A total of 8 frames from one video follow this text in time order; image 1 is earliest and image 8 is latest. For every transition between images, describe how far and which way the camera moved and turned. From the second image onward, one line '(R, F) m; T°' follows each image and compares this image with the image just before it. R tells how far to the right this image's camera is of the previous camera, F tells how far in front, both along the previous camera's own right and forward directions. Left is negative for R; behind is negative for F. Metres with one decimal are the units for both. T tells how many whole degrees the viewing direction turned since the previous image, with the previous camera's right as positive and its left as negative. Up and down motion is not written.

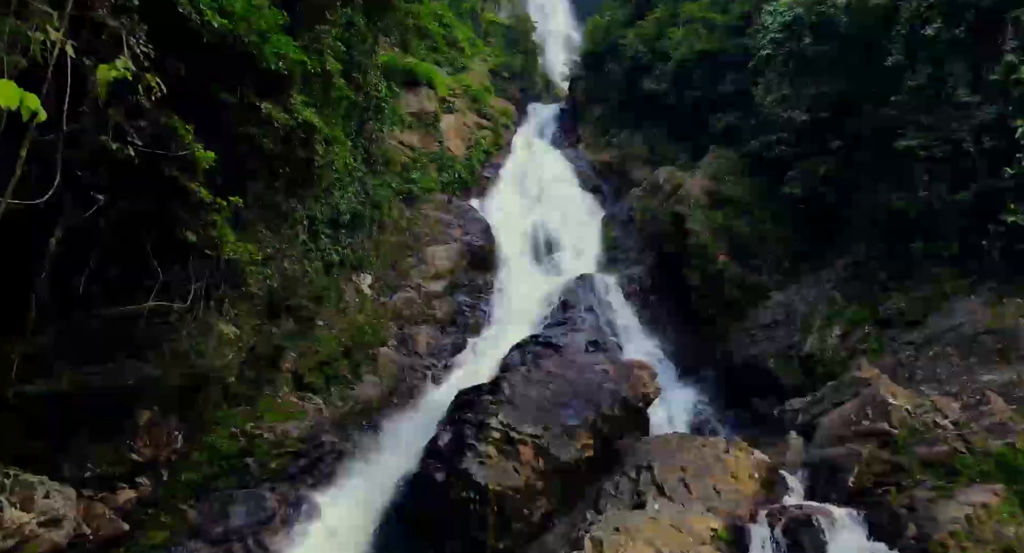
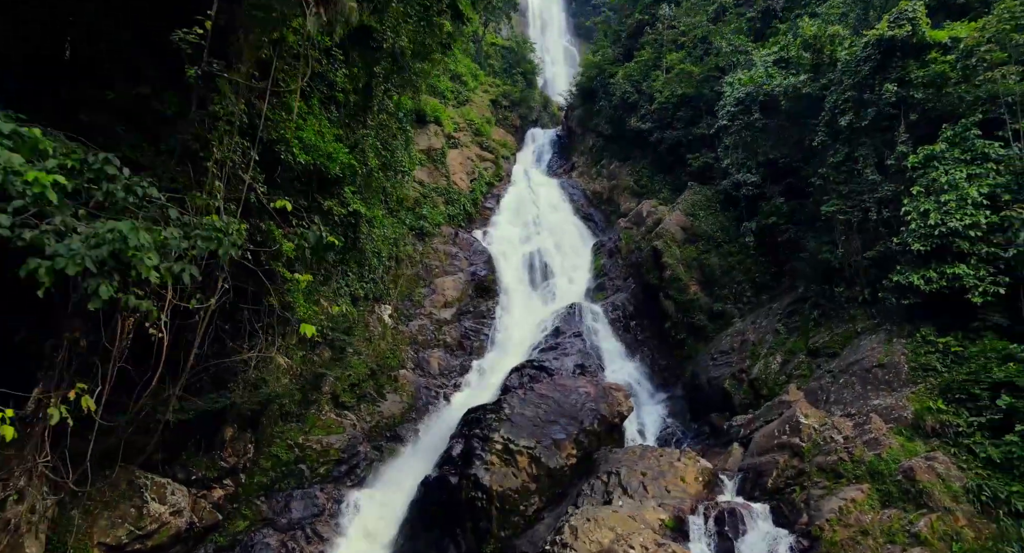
(0.0, -2.0) m; 0°
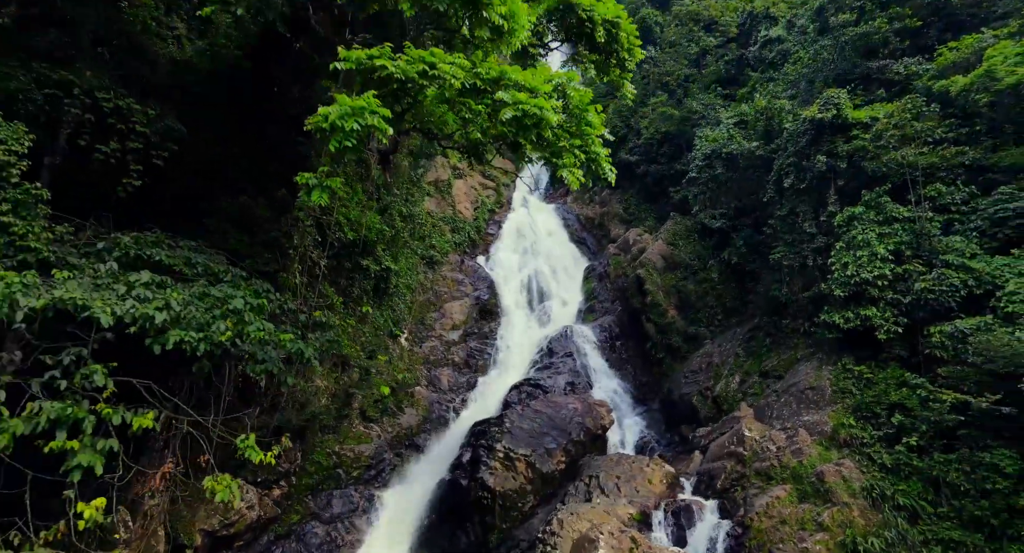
(0.0, -2.1) m; 0°
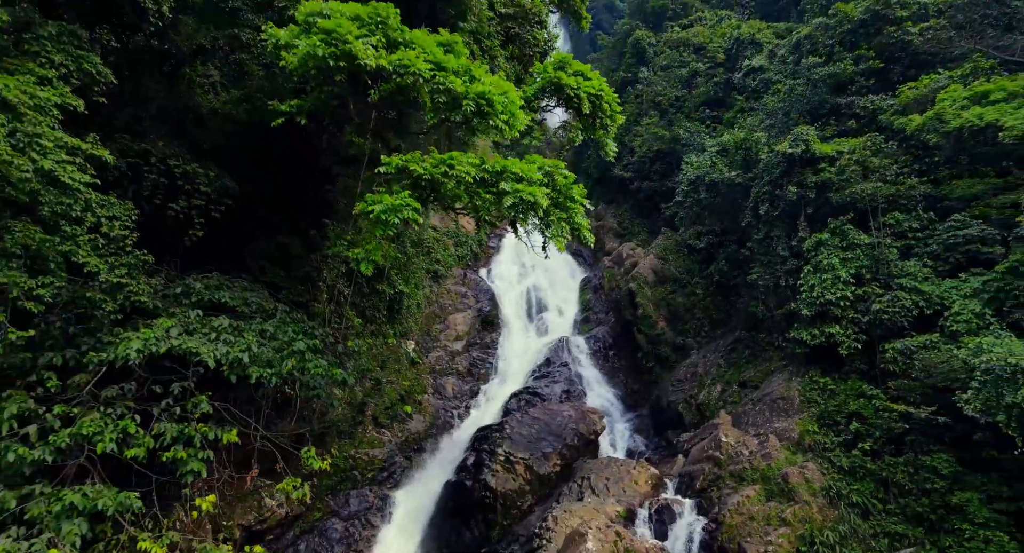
(0.0, -1.2) m; 0°
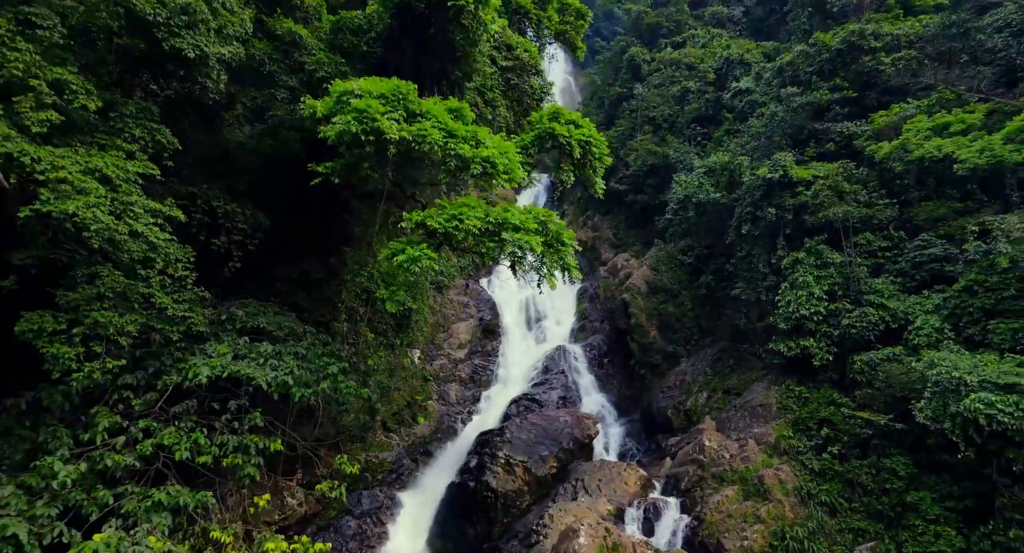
(0.0, -1.0) m; 0°
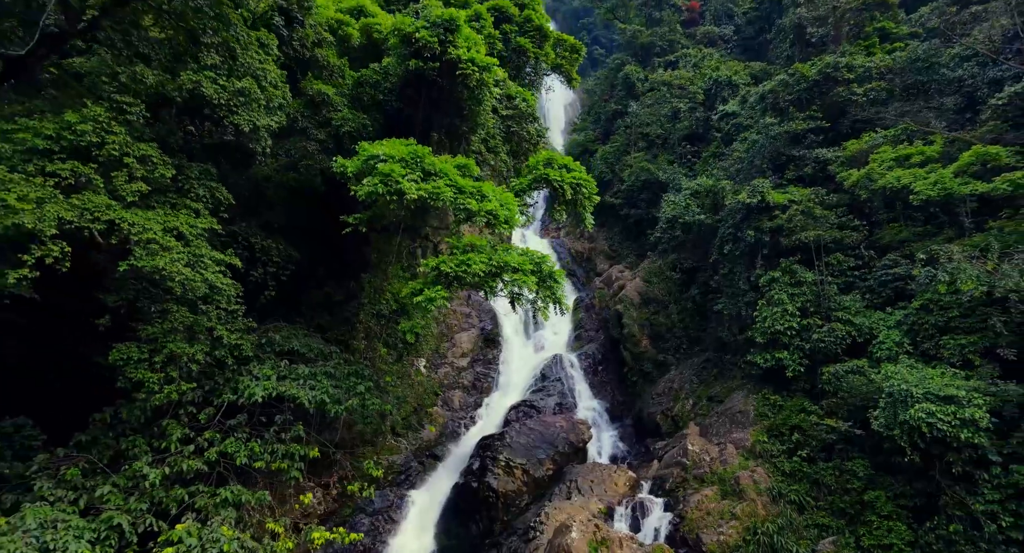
(0.0, -1.2) m; 0°
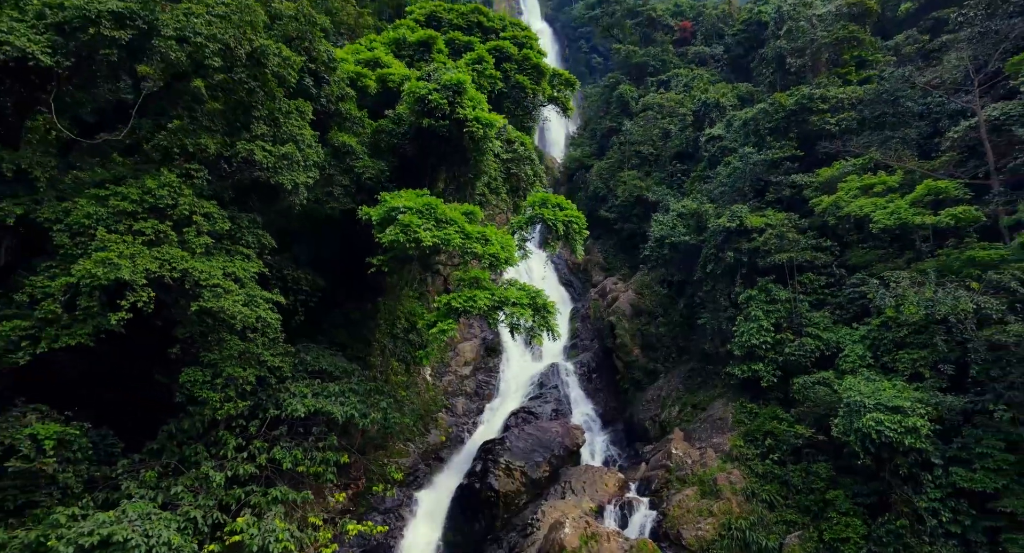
(0.0, -1.3) m; 0°
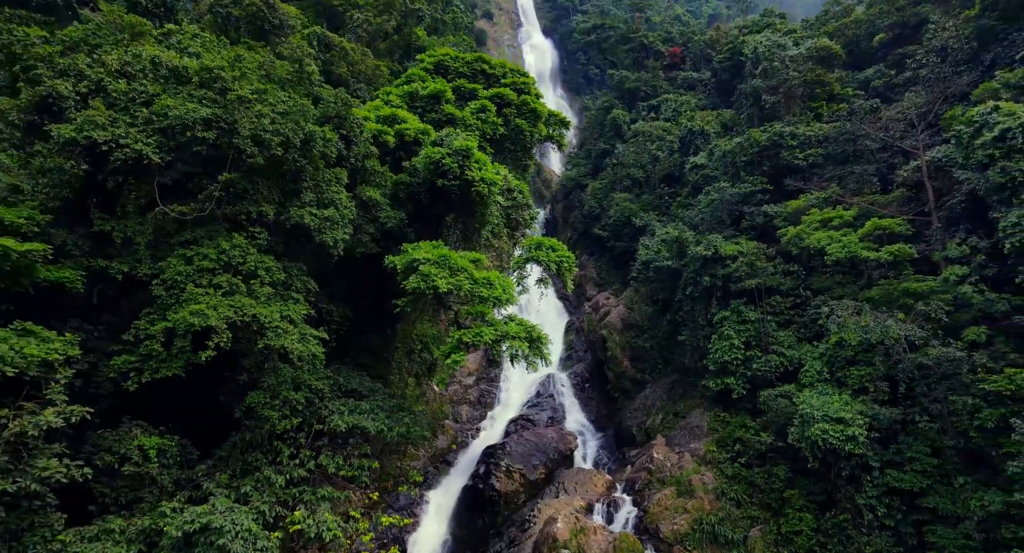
(0.0, -1.9) m; 0°
